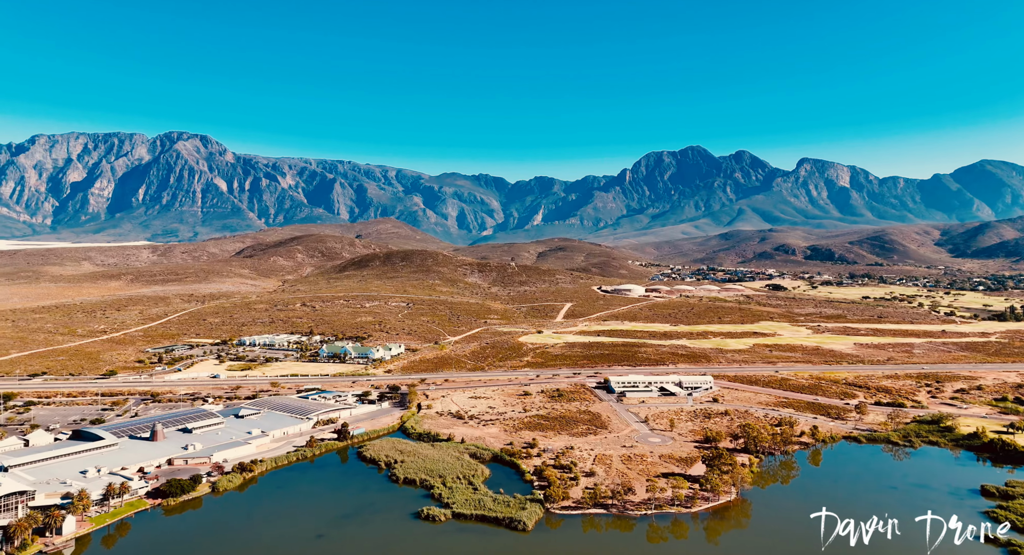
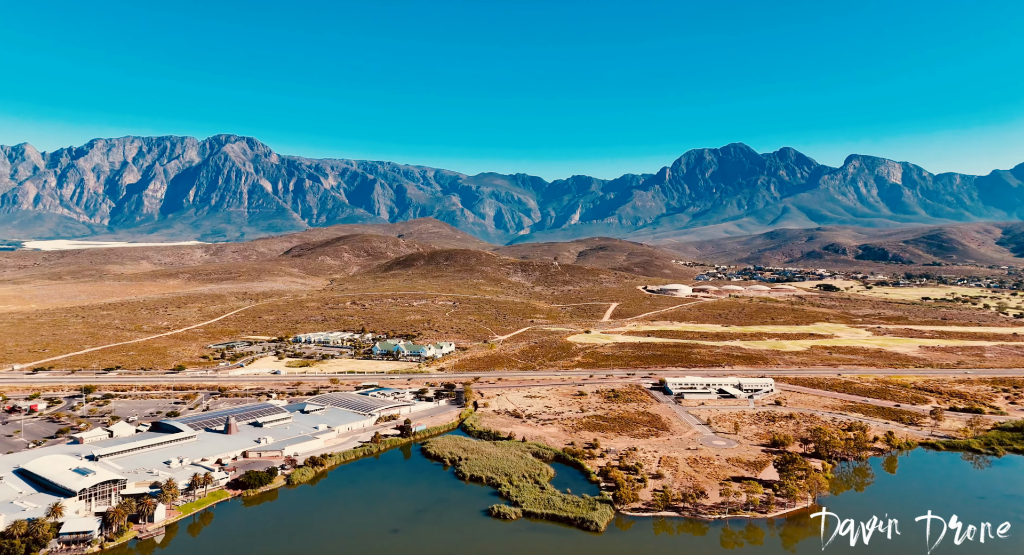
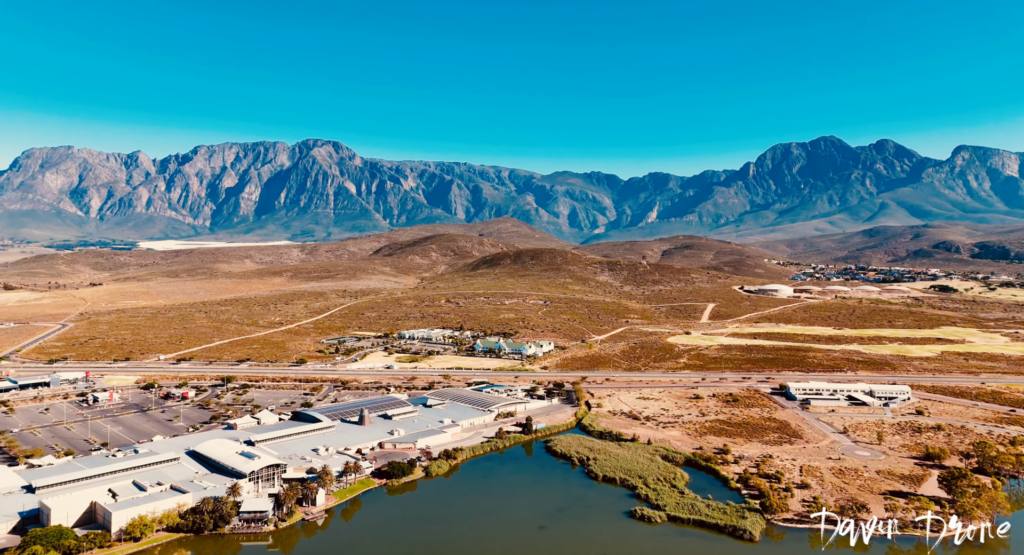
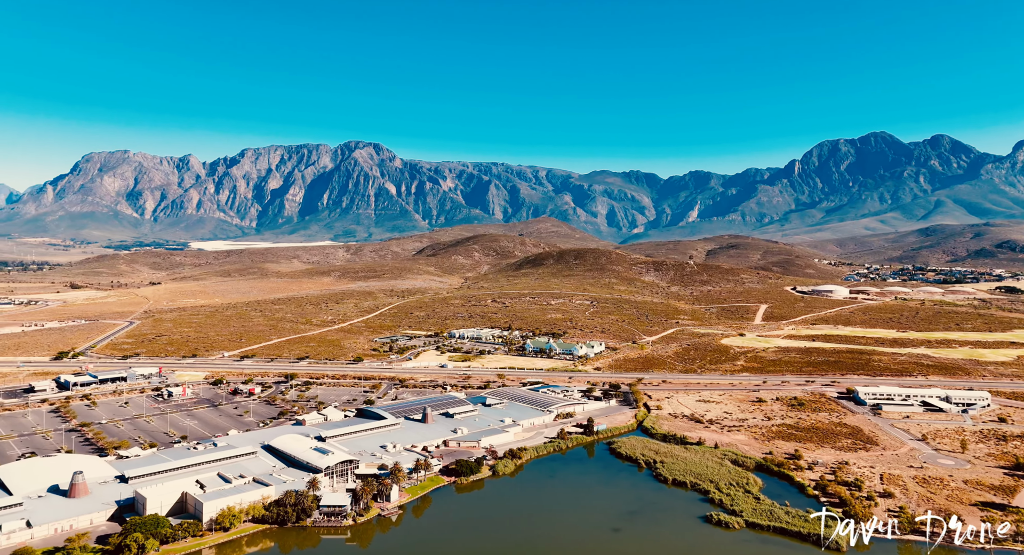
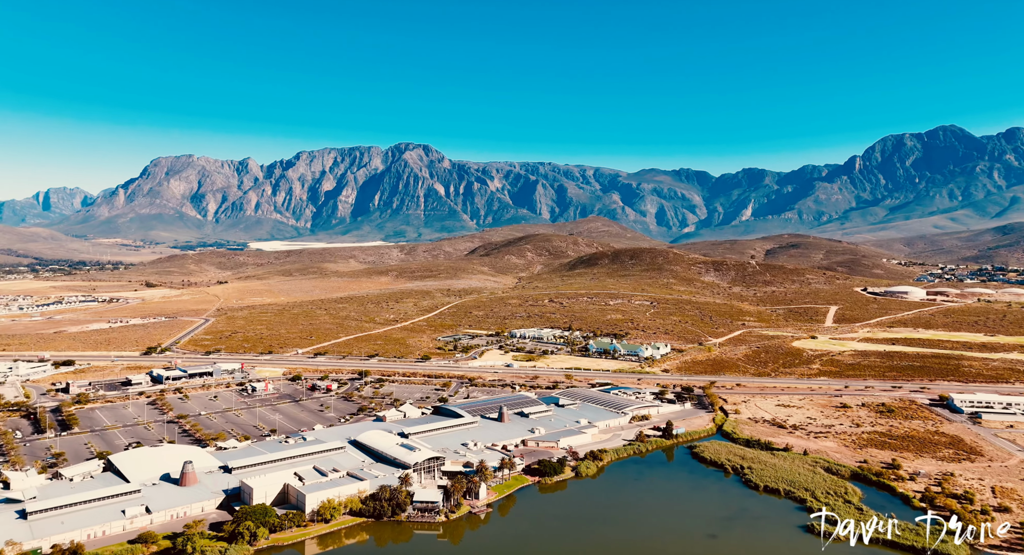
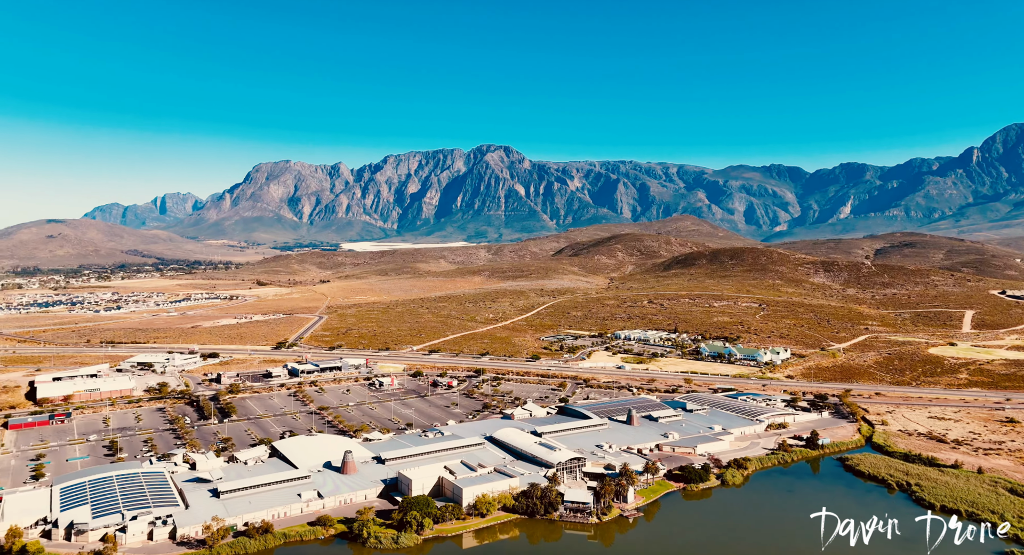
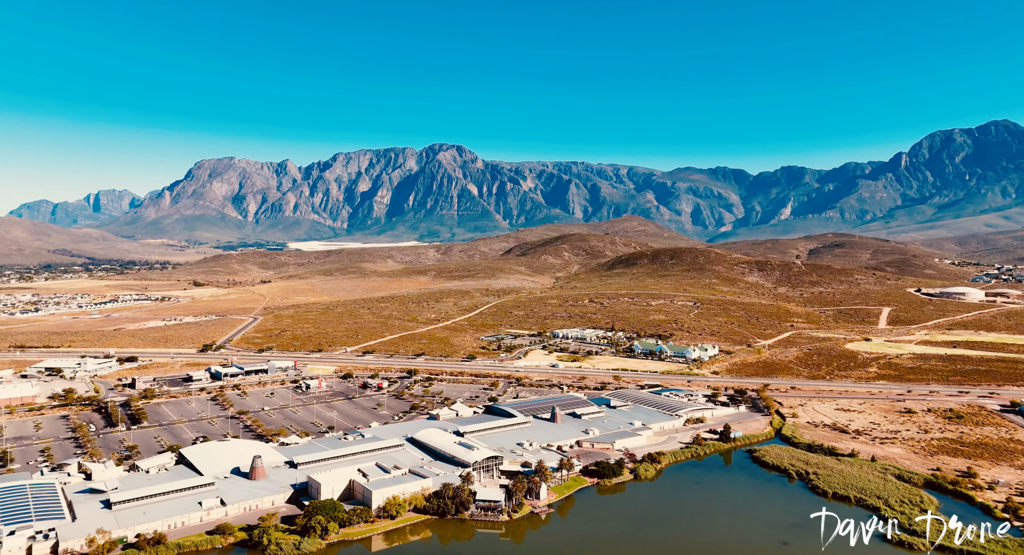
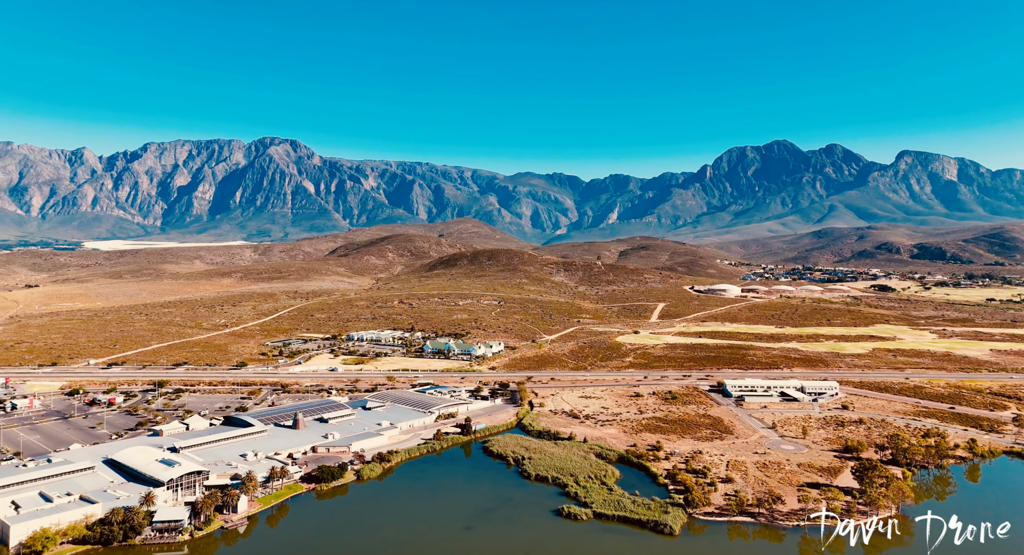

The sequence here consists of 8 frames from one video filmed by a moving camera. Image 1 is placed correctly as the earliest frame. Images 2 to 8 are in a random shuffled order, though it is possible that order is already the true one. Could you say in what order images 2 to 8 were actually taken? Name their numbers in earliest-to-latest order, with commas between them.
2, 8, 3, 4, 5, 7, 6
